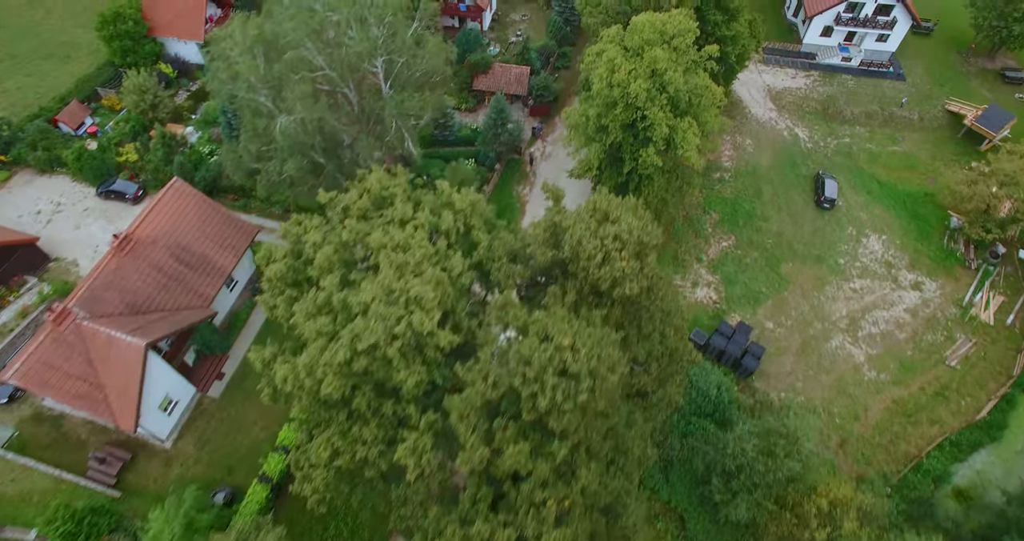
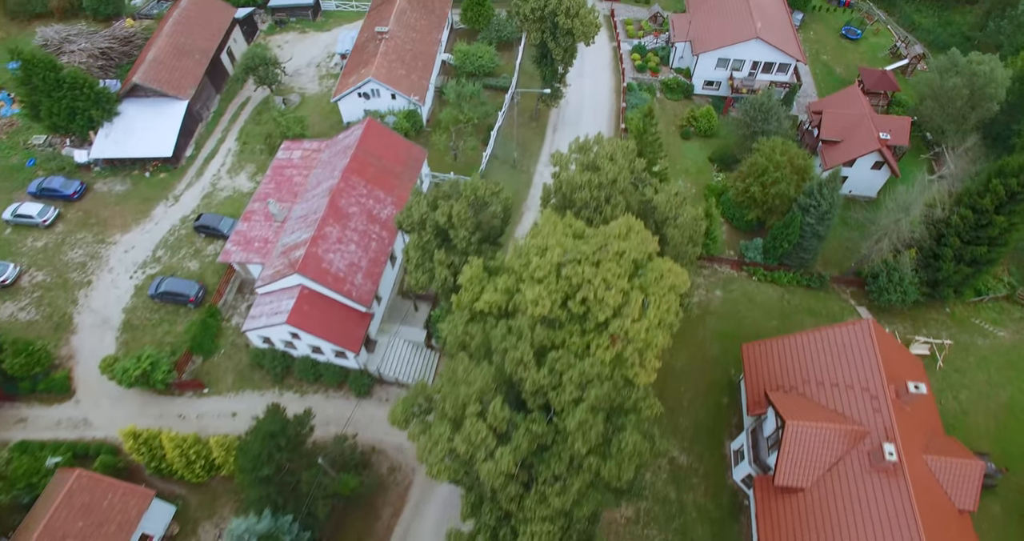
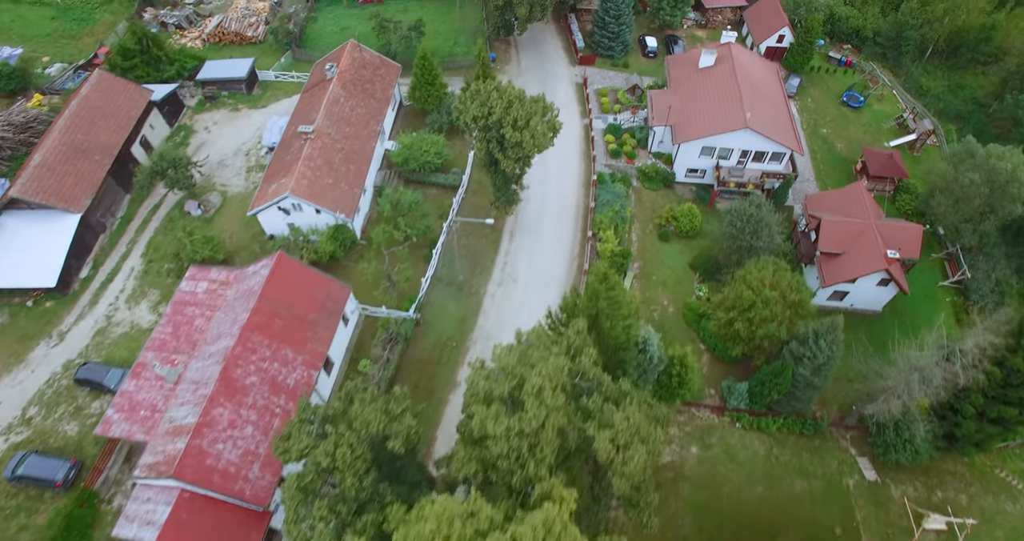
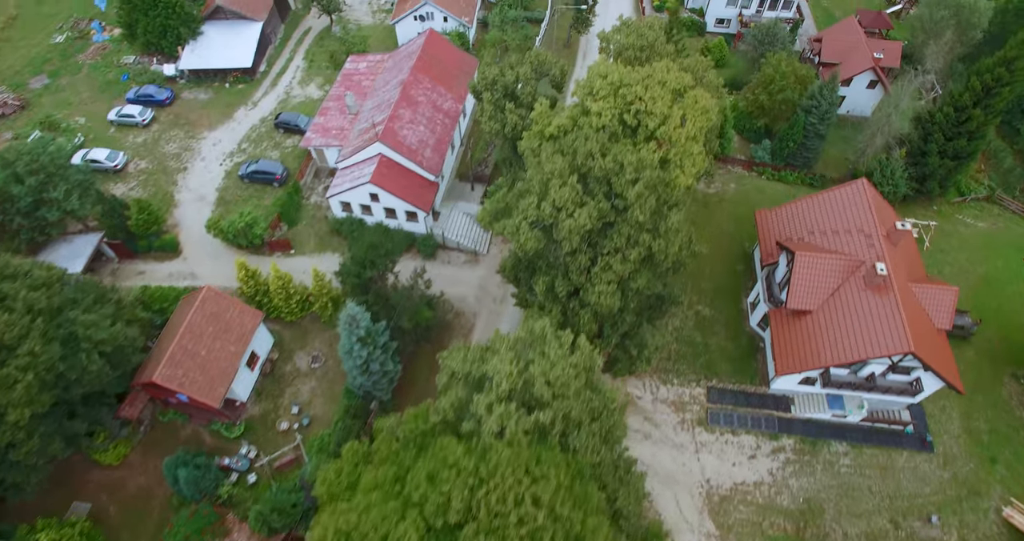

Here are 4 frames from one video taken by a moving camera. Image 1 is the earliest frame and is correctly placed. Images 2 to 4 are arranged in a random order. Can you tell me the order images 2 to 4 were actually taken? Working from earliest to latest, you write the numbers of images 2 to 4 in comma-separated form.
4, 2, 3
